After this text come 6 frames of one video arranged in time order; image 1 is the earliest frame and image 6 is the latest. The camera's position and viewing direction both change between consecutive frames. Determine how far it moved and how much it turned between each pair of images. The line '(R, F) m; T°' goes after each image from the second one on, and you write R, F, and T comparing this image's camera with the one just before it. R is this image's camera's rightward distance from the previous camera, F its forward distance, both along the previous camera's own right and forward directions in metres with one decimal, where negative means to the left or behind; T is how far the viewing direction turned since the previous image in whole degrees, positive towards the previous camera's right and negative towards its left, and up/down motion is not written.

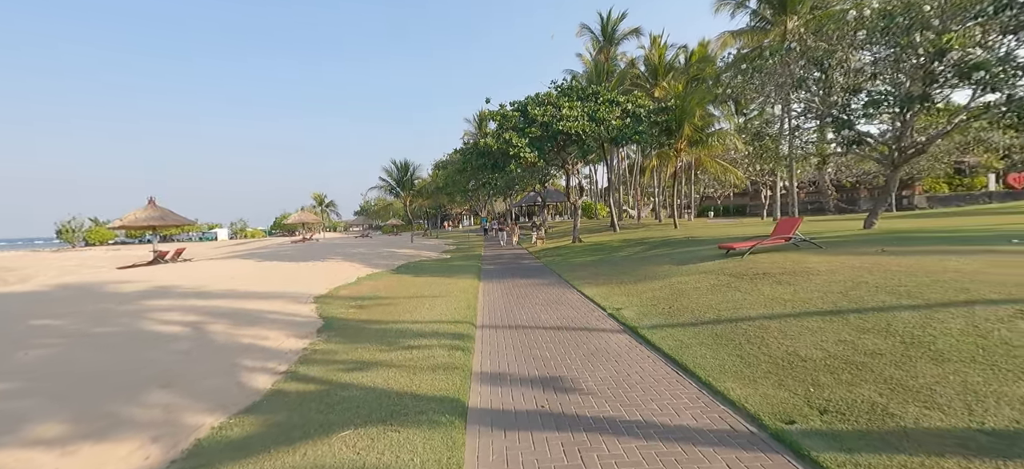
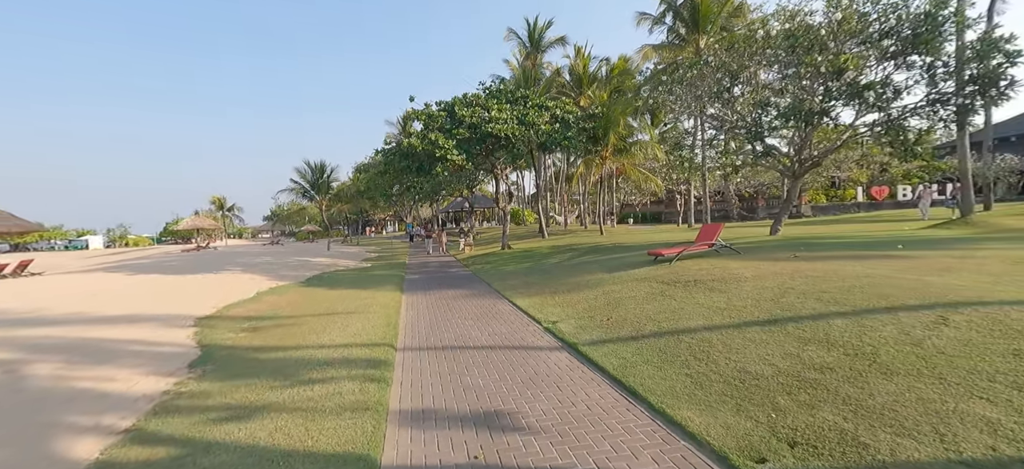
(0.0, +0.8) m; +10°
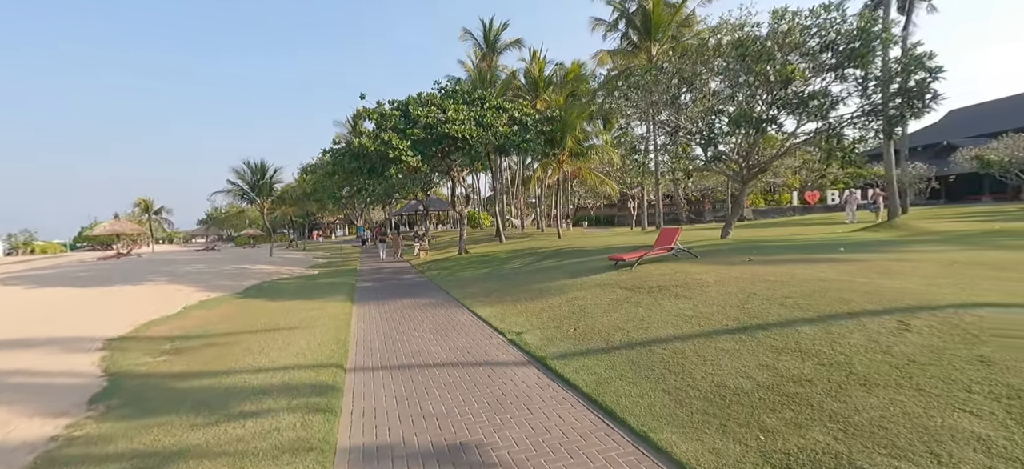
(-0.1, +0.4) m; +6°
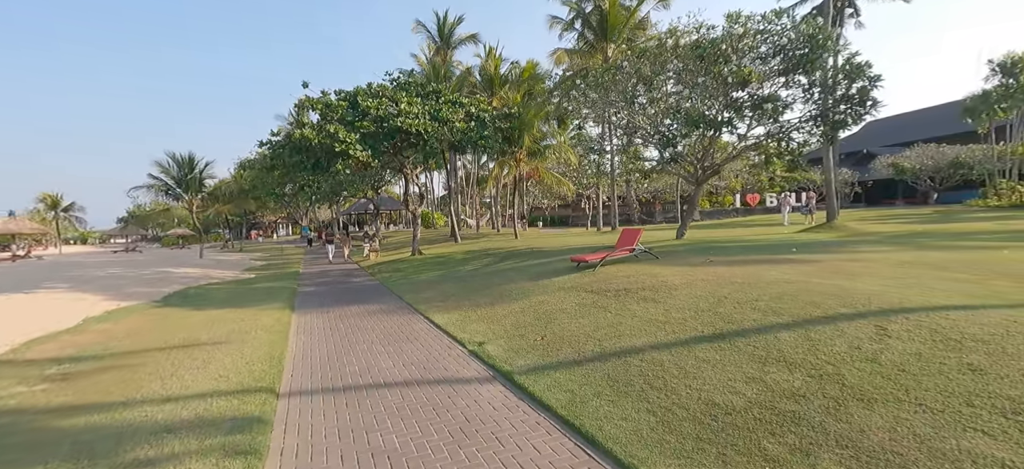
(-0.1, +0.6) m; +6°
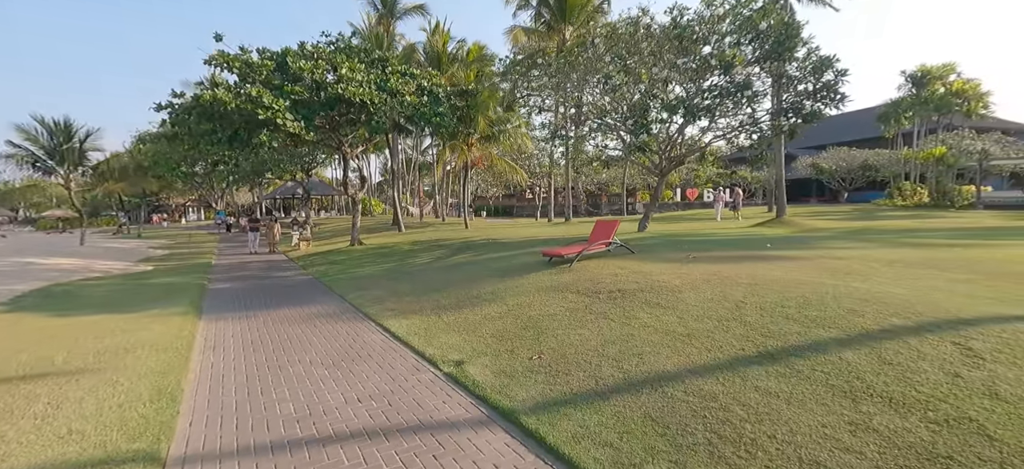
(-0.6, +1.5) m; +8°
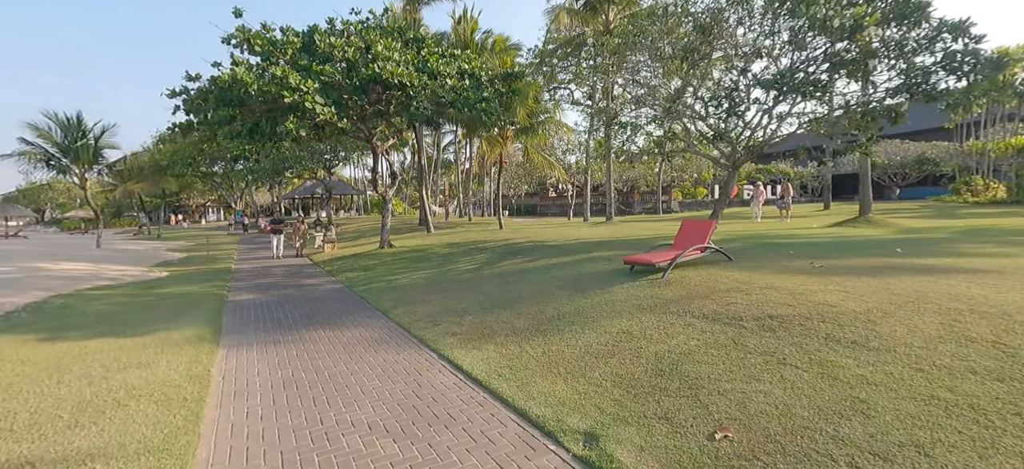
(-1.2, +1.8) m; -2°
